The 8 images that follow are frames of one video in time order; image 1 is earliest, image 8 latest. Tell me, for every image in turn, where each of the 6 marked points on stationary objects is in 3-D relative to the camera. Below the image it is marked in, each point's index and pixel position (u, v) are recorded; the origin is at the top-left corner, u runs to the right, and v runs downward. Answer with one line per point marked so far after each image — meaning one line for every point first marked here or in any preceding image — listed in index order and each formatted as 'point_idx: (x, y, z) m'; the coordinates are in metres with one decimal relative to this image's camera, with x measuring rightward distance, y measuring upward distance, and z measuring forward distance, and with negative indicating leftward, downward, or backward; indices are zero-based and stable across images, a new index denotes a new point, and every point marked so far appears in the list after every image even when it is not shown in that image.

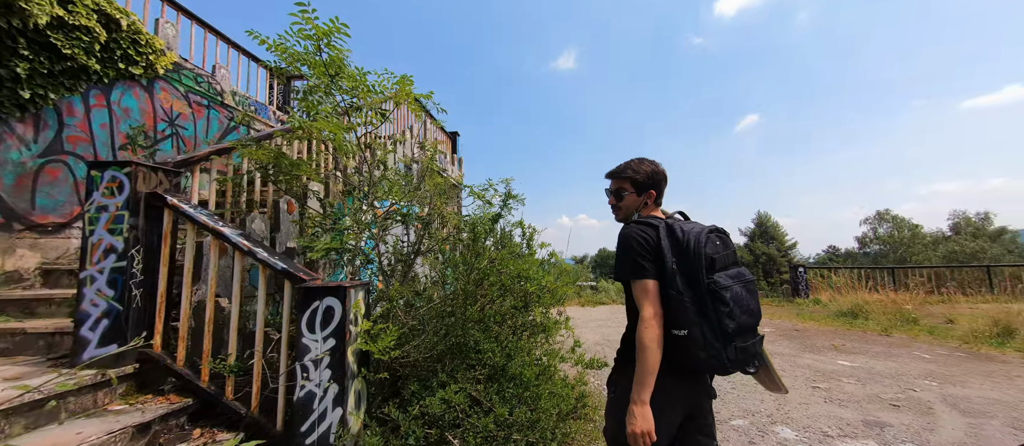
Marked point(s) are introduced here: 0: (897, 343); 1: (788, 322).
0: (+5.4, -1.7, +5.3) m
1: (+5.3, -1.9, +7.1) m
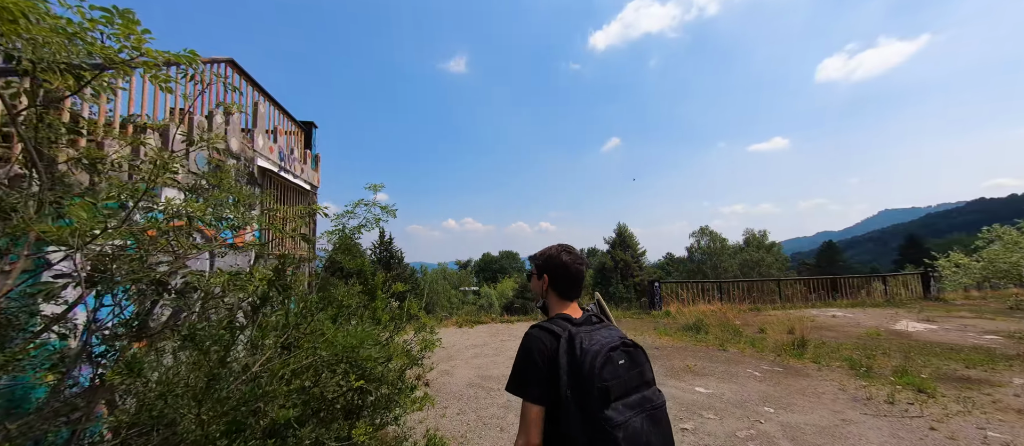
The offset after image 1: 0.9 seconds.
0: (+3.5, -2.2, +5.9) m
1: (+2.8, -2.4, +7.6) m
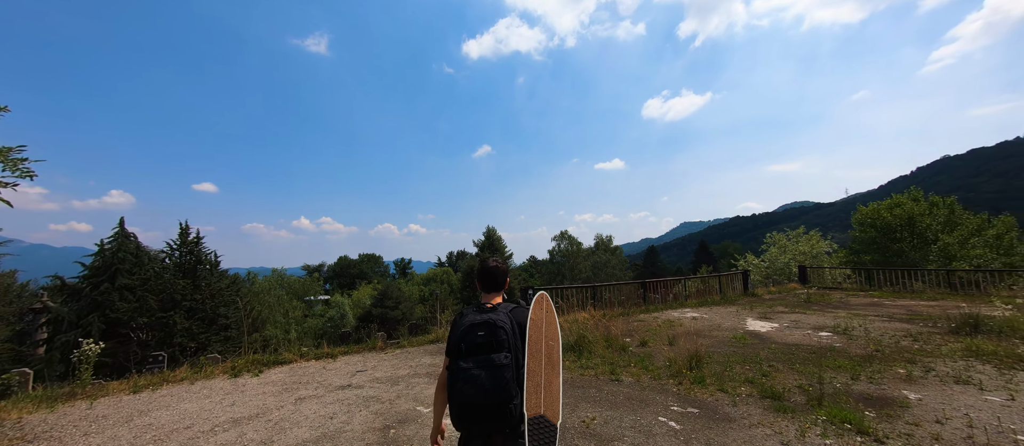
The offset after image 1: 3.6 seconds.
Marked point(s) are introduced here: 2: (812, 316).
0: (+1.4, -2.1, +4.3) m
1: (+0.2, -2.2, +5.7) m
2: (+8.3, -2.6, +10.3) m
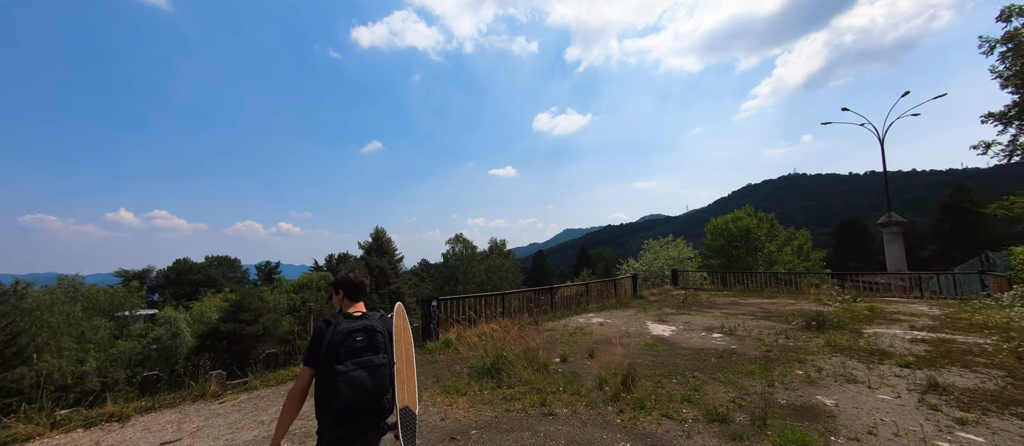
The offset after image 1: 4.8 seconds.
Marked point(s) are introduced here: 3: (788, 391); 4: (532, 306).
0: (+0.6, -2.0, +3.5) m
1: (-1.0, -2.2, +4.4) m
2: (+5.5, -2.8, +11.2) m
3: (+3.6, -2.2, +4.9) m
4: (+0.6, -2.4, +11.0) m
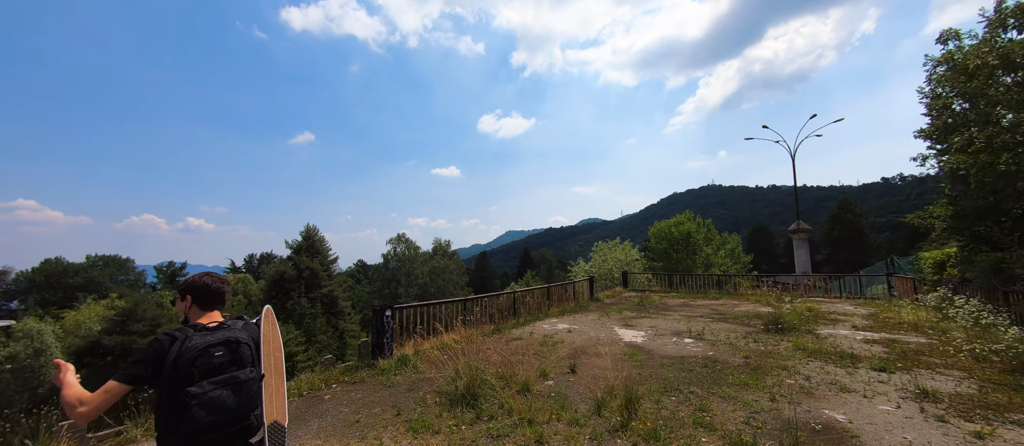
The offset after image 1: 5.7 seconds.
0: (+0.7, -2.0, +2.7) m
1: (-1.1, -2.1, +3.4) m
2: (+4.3, -2.8, +11.0) m
3: (+3.4, -2.2, +4.5) m
4: (-0.6, -2.4, +10.1) m
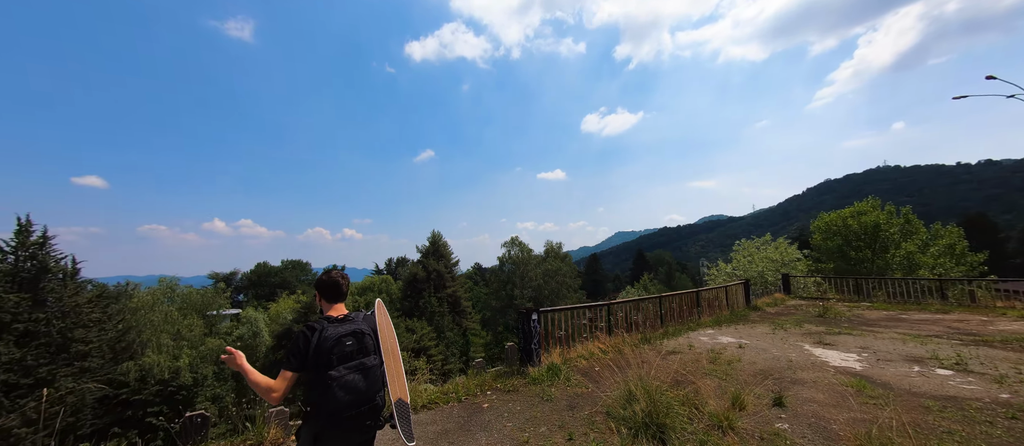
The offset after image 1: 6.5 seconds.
0: (+2.0, -1.8, +1.4) m
1: (+0.5, -2.0, +2.5) m
2: (+7.9, -2.5, +8.3) m
3: (+5.1, -1.9, +2.4) m
4: (+2.9, -2.3, +8.8) m
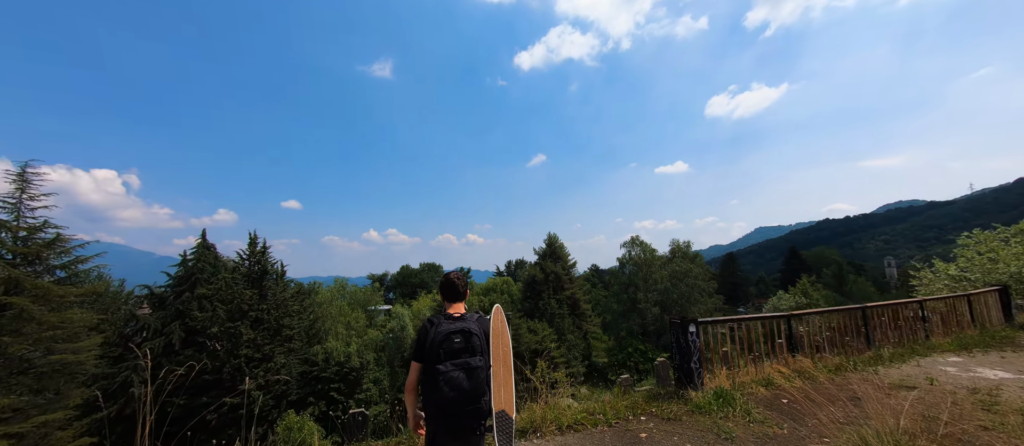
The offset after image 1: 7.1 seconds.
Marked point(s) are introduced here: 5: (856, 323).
0: (+2.6, -1.6, -0.1) m
1: (+1.6, -1.9, +1.5) m
2: (+10.4, -2.1, +4.8) m
3: (+5.9, -1.6, -0.1) m
4: (+5.8, -2.1, +6.8) m
5: (+6.5, -1.9, +7.1) m
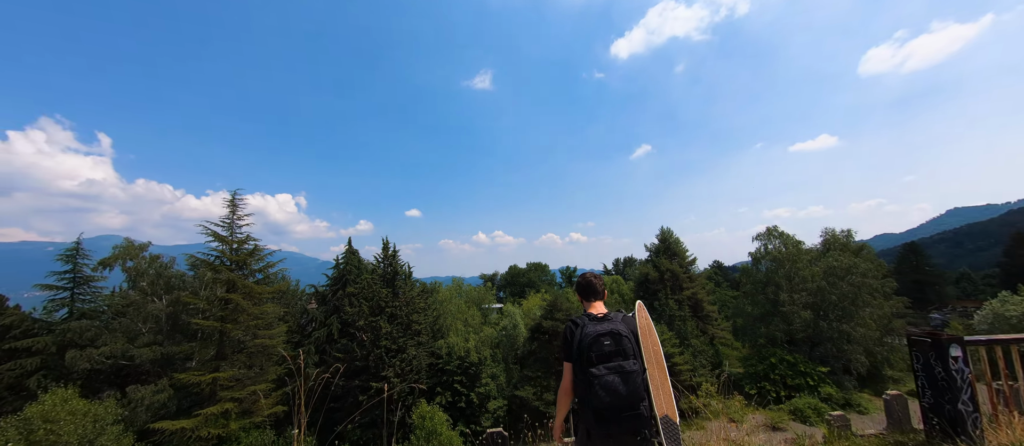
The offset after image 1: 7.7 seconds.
0: (+2.9, -1.4, -1.7) m
1: (+2.3, -1.7, 0.0) m
2: (+11.7, -1.5, +0.8) m
3: (+6.1, -1.2, -2.6) m
4: (+7.8, -1.6, +4.0) m
5: (+8.6, -1.4, +4.1) m
